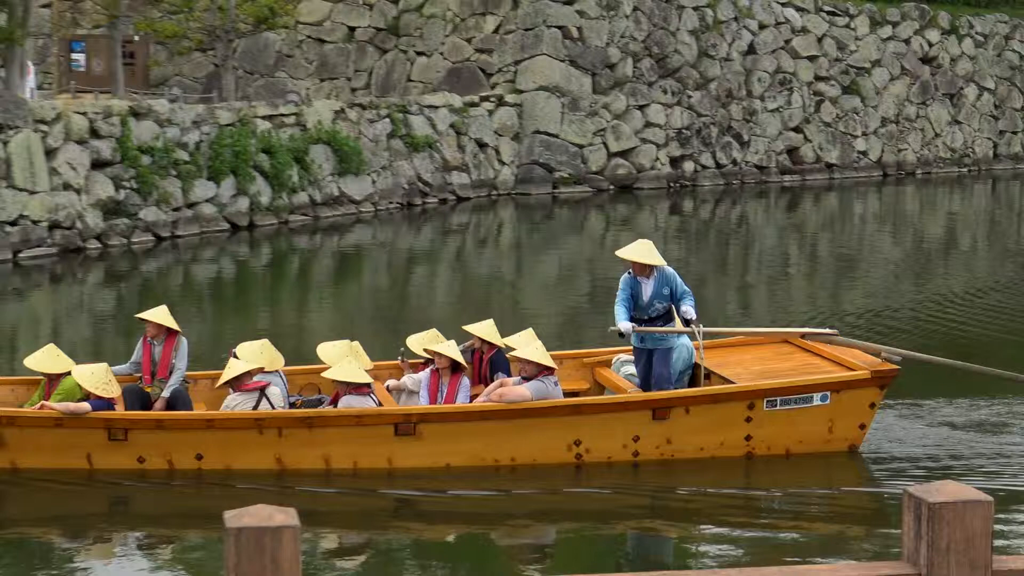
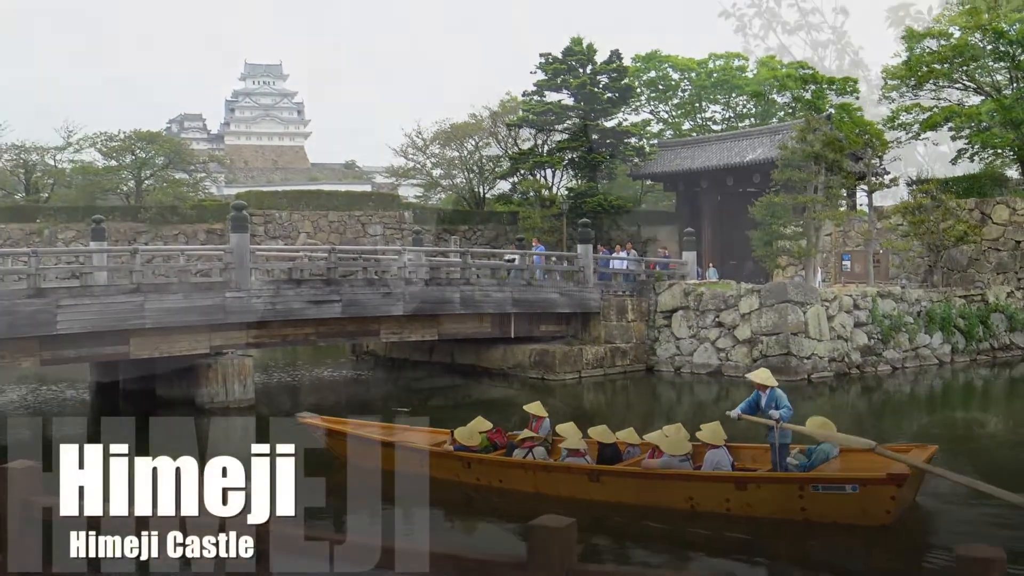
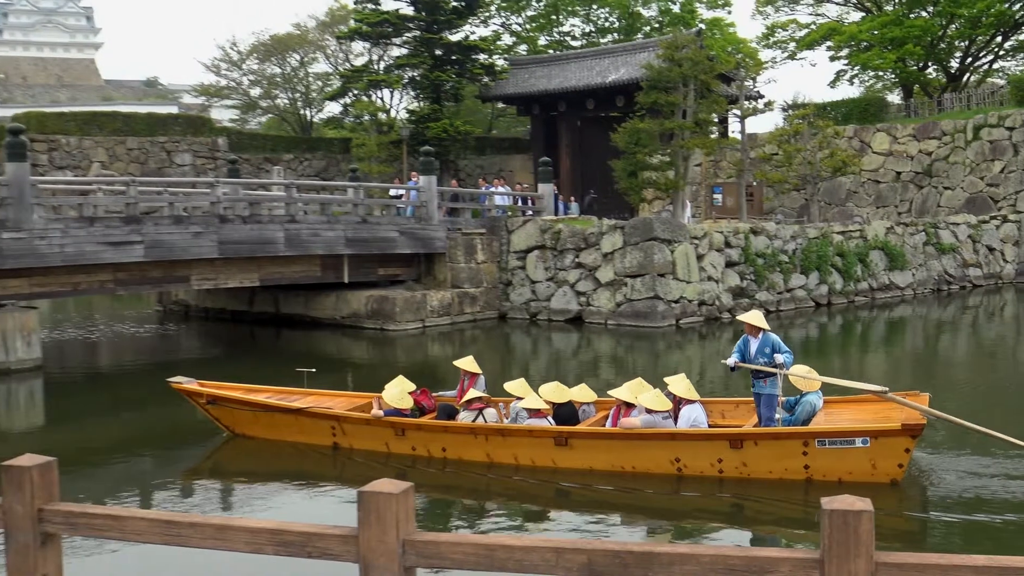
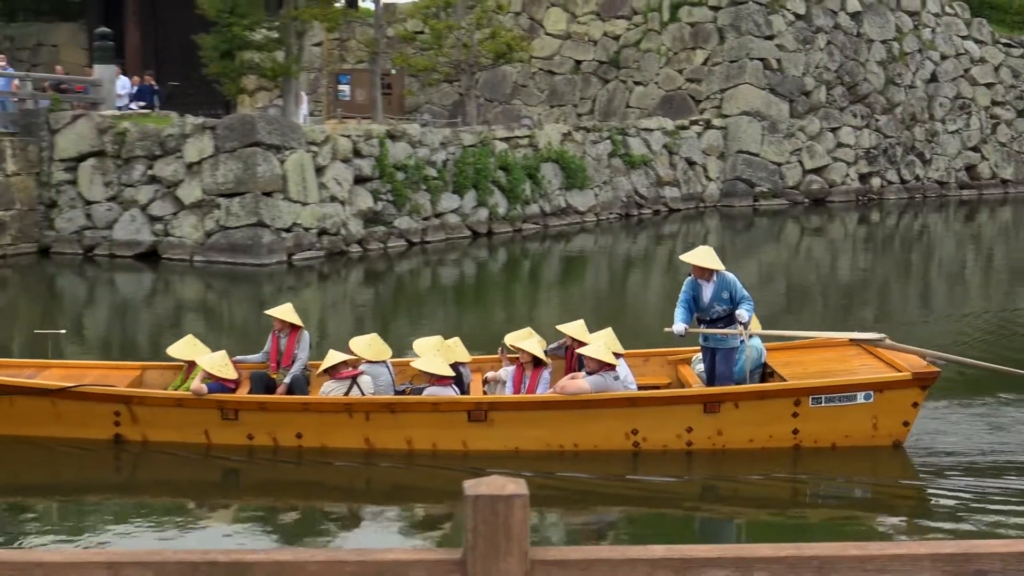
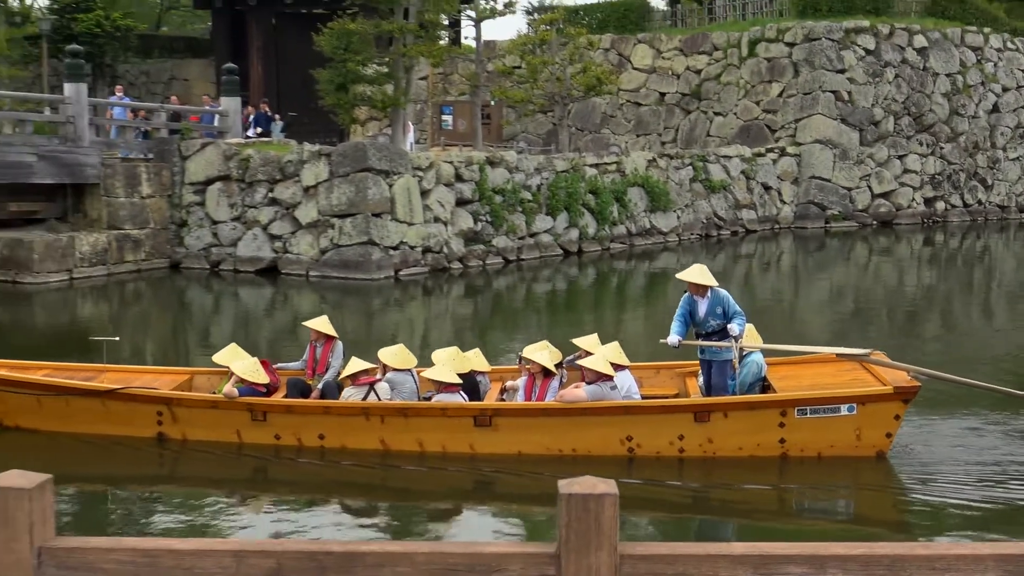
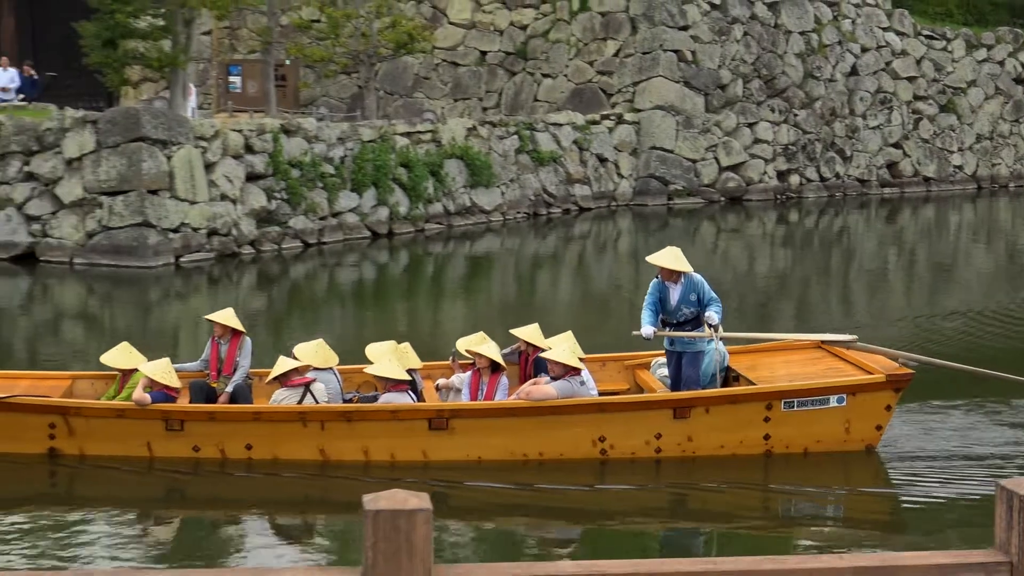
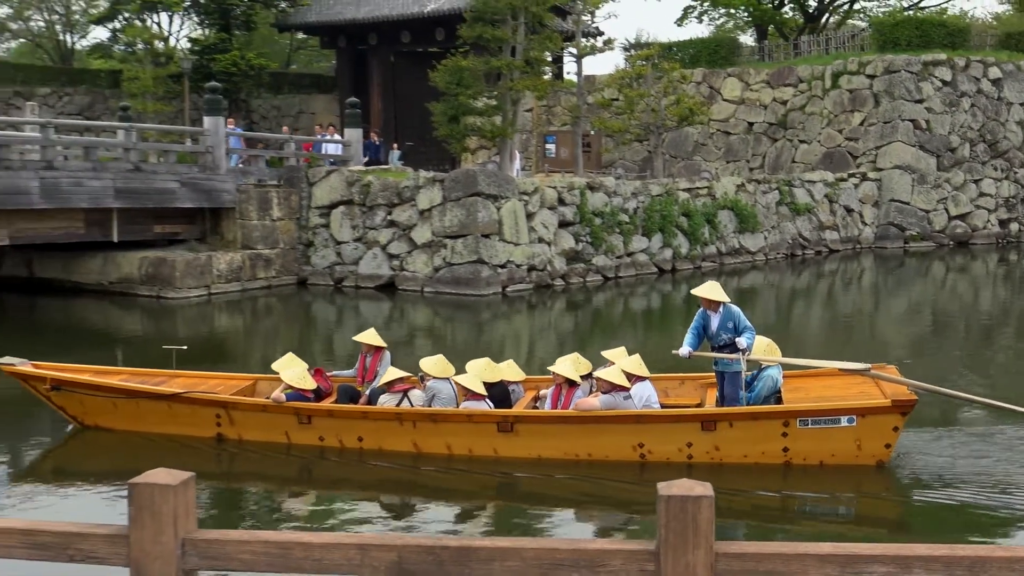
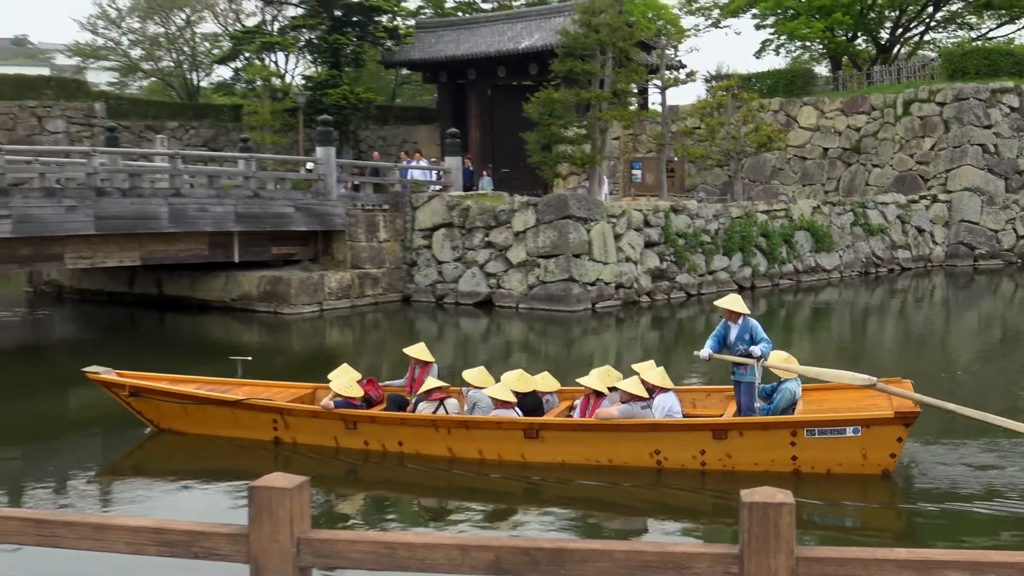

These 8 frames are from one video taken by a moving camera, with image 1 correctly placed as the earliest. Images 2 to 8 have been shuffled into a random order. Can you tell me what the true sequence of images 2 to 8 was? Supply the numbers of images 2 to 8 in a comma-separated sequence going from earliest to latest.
6, 4, 5, 7, 8, 3, 2
